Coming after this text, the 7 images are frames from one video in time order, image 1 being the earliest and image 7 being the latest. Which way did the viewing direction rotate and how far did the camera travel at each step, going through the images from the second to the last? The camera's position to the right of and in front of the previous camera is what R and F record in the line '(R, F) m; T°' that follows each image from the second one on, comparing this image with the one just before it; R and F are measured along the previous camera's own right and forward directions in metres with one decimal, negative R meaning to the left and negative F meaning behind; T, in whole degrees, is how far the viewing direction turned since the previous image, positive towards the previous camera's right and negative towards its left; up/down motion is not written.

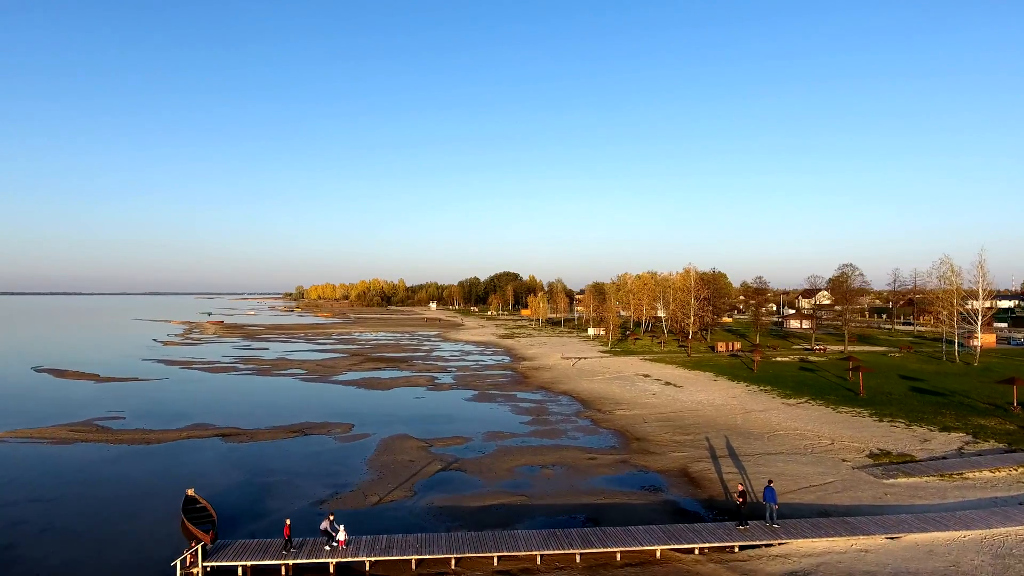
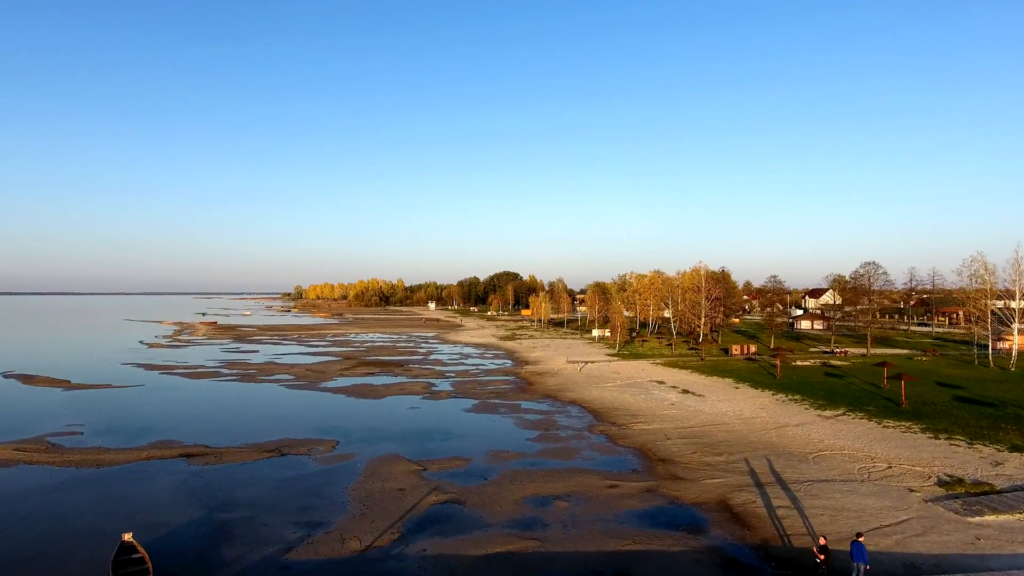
(-0.2, +2.8) m; 0°
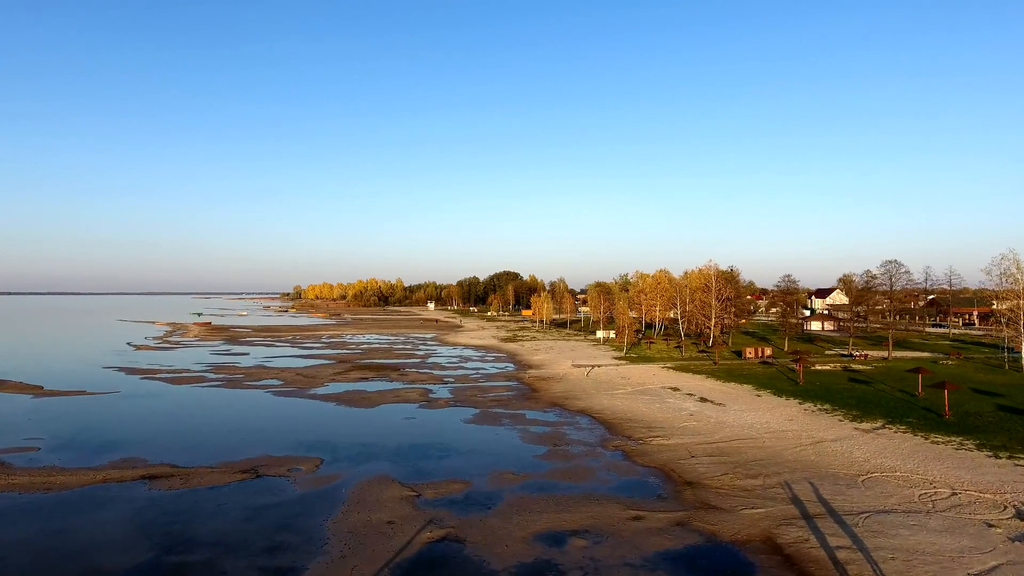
(-0.2, +2.3) m; 0°
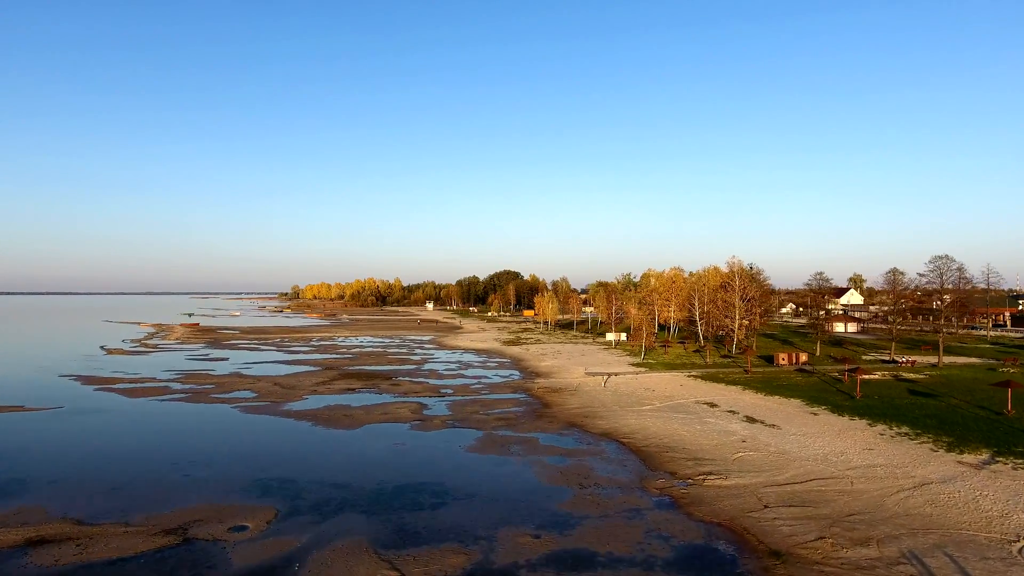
(-0.4, +4.6) m; 0°
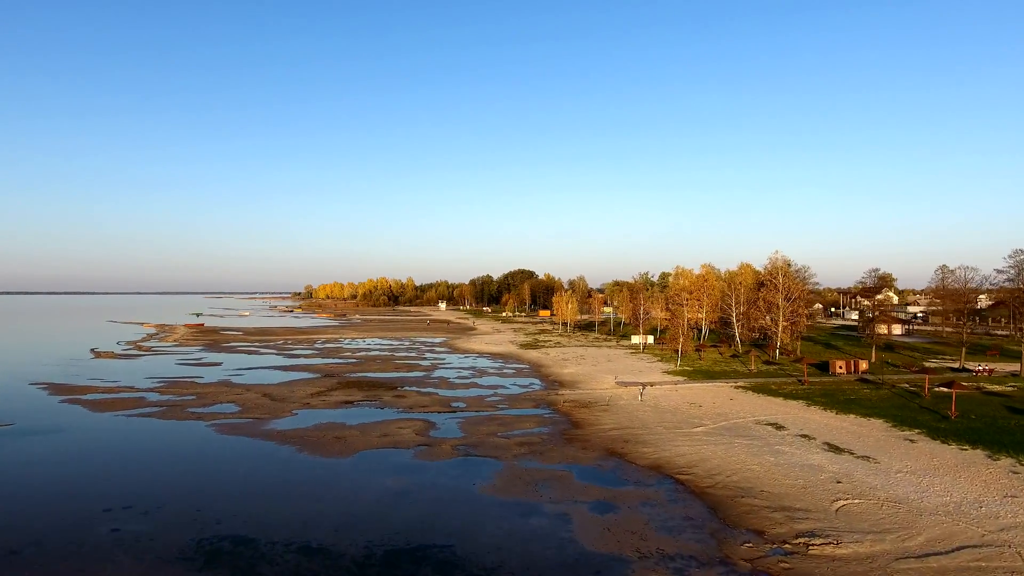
(-0.4, +4.4) m; -1°
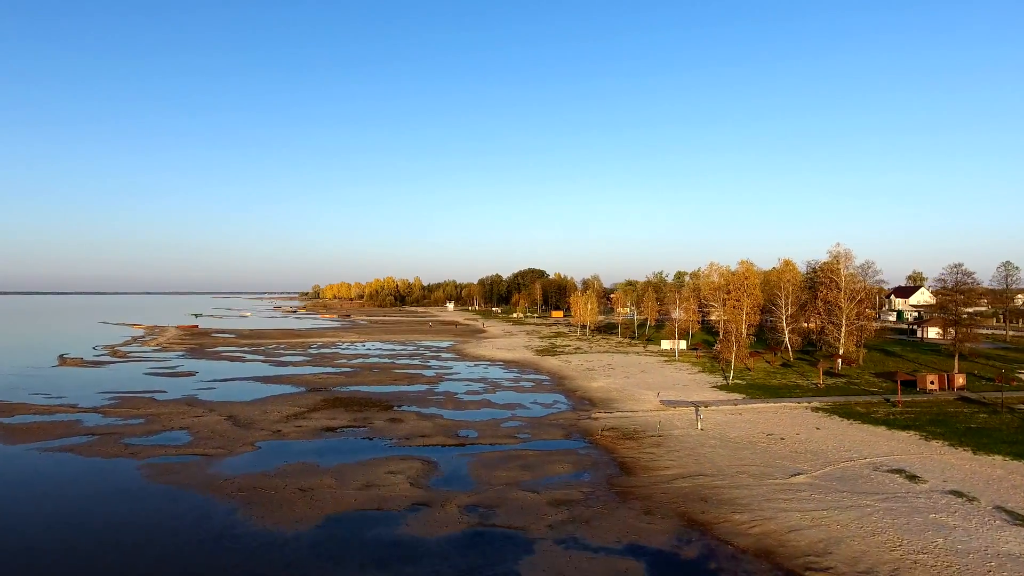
(-0.5, +6.0) m; -1°
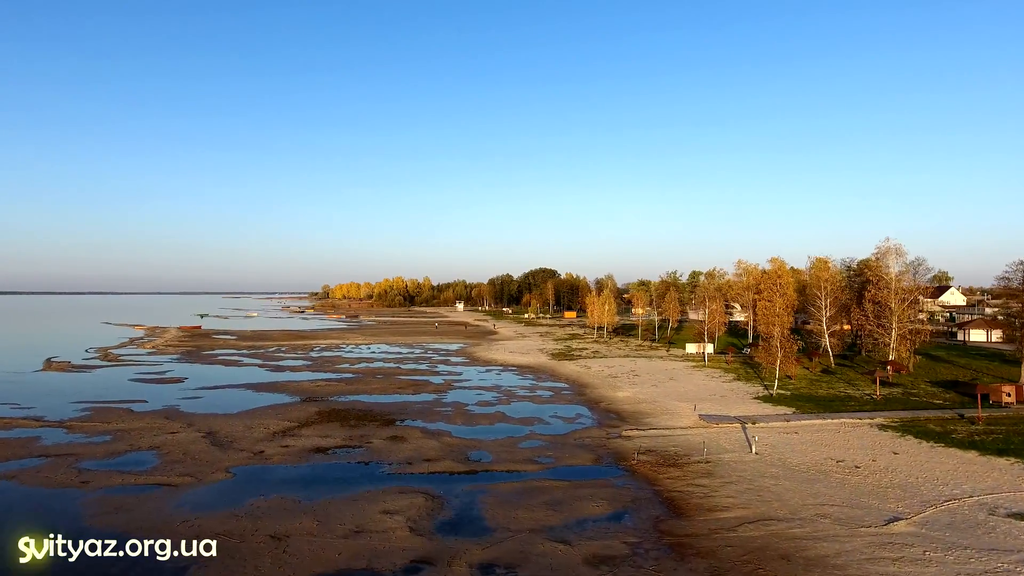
(-0.3, +3.2) m; -1°
